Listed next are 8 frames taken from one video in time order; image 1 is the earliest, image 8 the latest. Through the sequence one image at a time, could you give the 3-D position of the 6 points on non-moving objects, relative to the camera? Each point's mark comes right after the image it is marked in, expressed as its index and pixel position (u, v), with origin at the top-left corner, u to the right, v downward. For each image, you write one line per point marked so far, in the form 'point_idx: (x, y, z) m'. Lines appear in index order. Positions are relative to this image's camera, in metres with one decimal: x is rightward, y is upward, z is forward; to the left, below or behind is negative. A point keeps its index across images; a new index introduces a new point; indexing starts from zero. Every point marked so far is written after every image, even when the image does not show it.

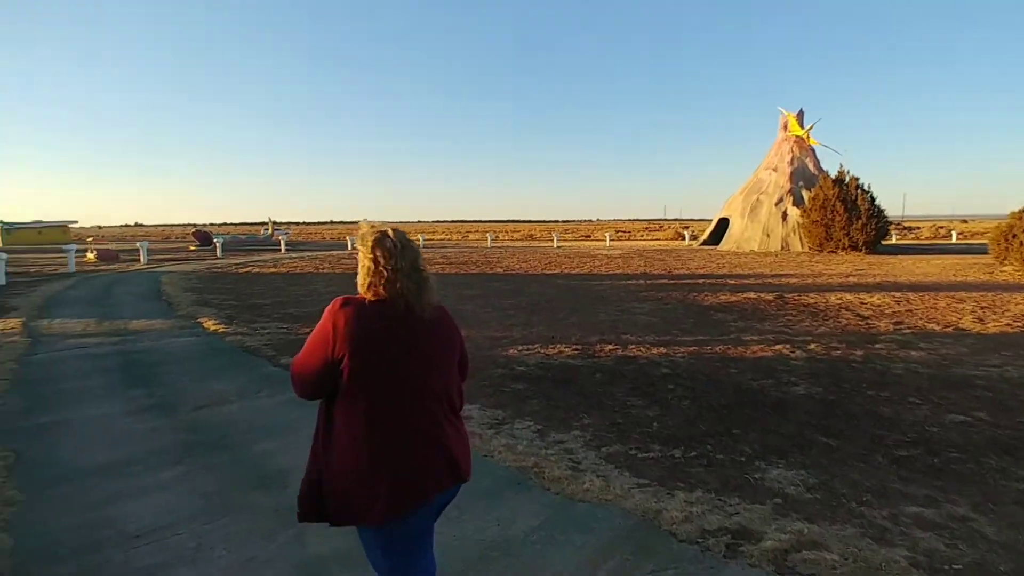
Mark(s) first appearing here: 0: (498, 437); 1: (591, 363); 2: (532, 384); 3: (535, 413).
0: (-0.1, -1.3, +5.1) m
1: (+1.1, -1.1, +8.2) m
2: (+0.2, -1.2, +7.1) m
3: (+0.3, -1.3, +6.0) m
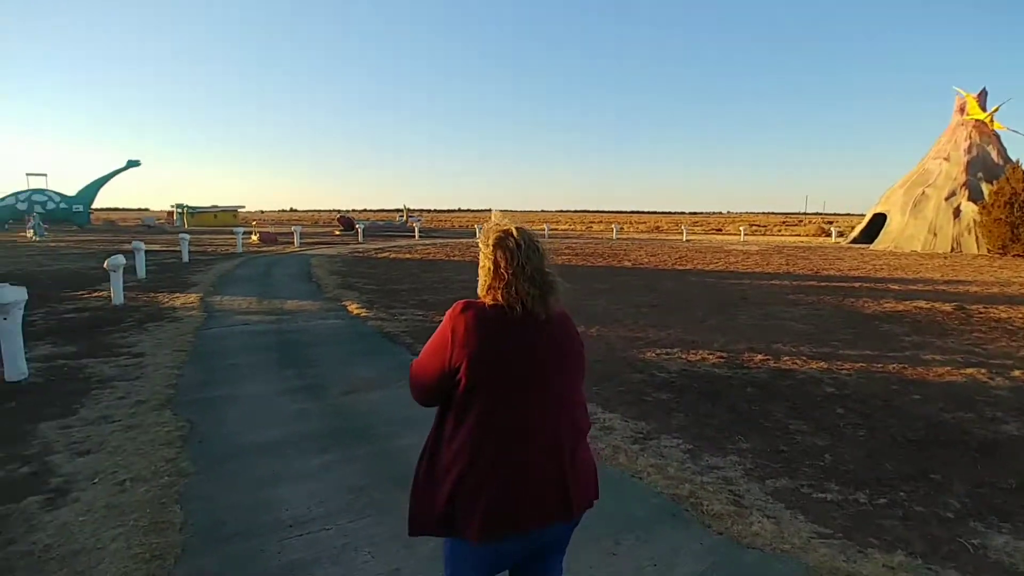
0: (+1.1, -1.4, +4.7) m
1: (+3.0, -1.1, +7.5) m
2: (+1.9, -1.2, +6.5) m
3: (+1.6, -1.3, +5.4) m
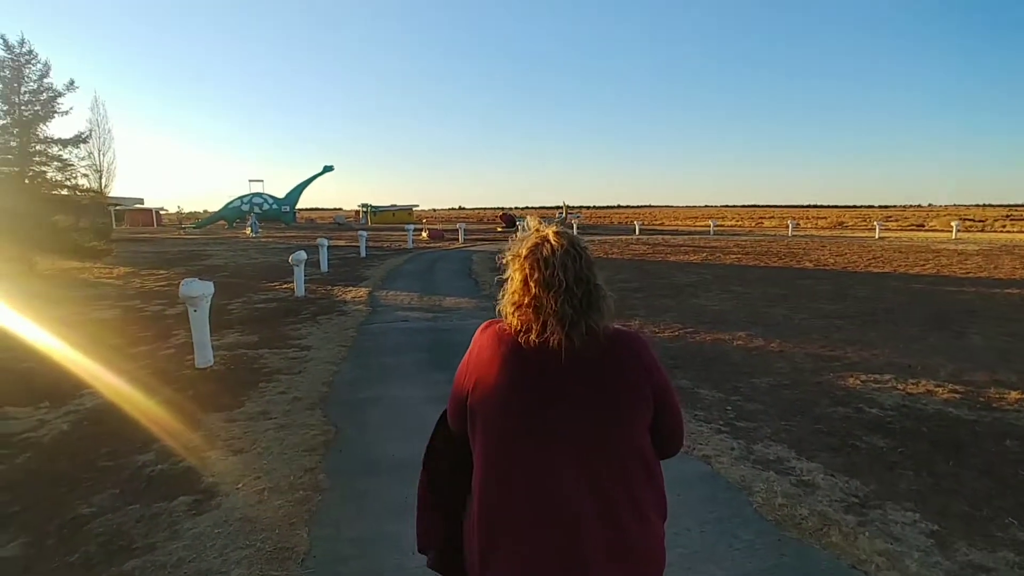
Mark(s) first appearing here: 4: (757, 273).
0: (+2.1, -1.5, +3.5) m
1: (+4.7, -1.3, +5.7) m
2: (+3.4, -1.4, +5.1) m
3: (+2.9, -1.5, +4.1) m
4: (+8.2, +0.5, +19.2) m
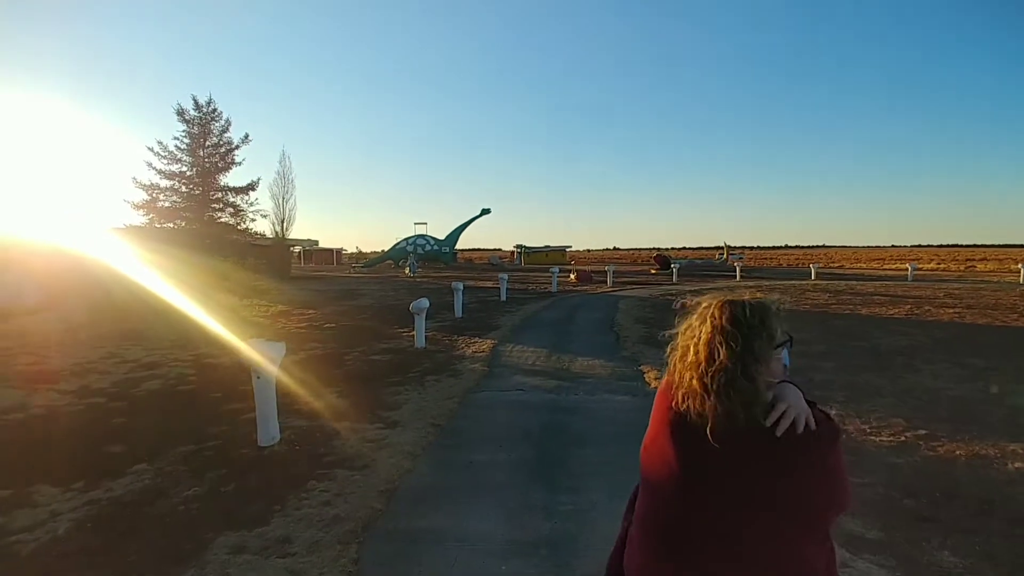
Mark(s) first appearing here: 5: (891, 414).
0: (+2.2, -2.0, +0.7) m
1: (+5.3, -2.0, +2.2) m
2: (+3.8, -2.0, +1.9) m
3: (+3.1, -2.0, +1.1) m
4: (+12.2, -1.3, +14.4) m
5: (+4.9, -1.6, +7.4) m
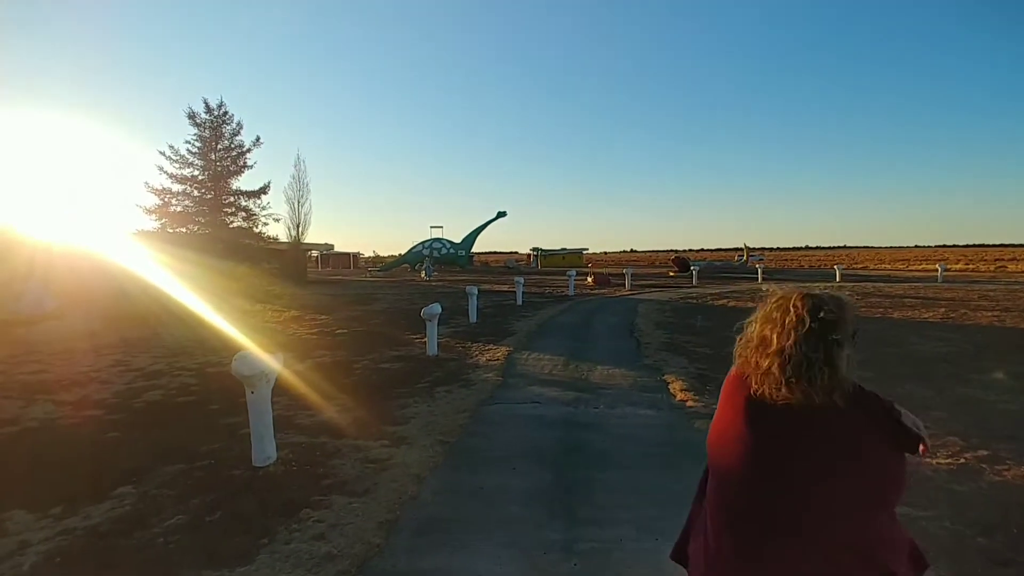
0: (+2.2, -2.0, +0.1) m
1: (+5.3, -2.0, +1.5) m
2: (+3.9, -2.0, +1.3) m
3: (+3.1, -2.0, +0.5) m
4: (+12.6, -1.3, +13.5) m
5: (+5.1, -1.7, +6.7) m
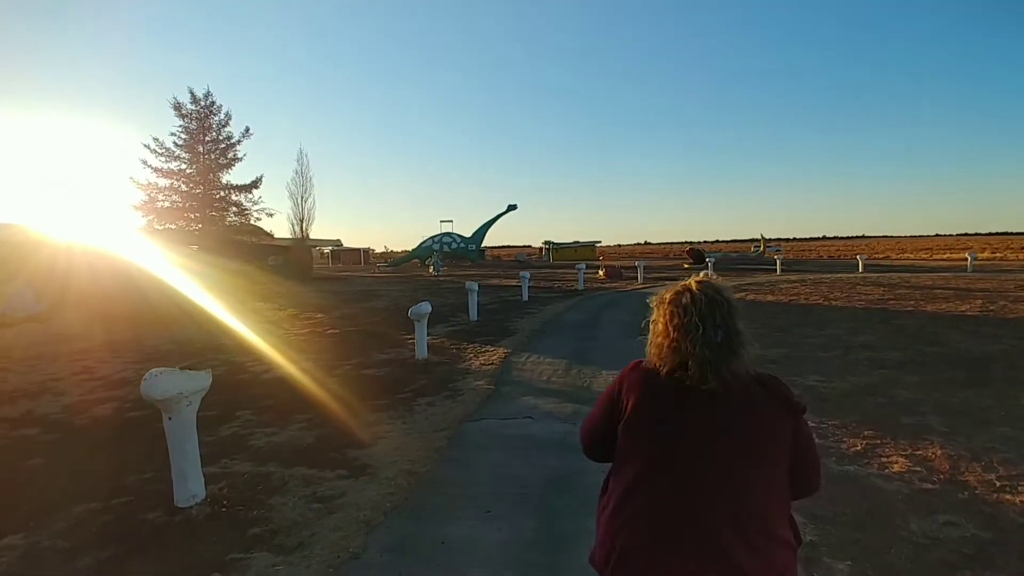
0: (+1.9, -2.0, -1.0) m
1: (+5.0, -2.0, +0.3) m
2: (+3.6, -2.0, +0.1) m
3: (+2.7, -2.1, -0.7) m
4: (+12.5, -1.1, +12.2) m
5: (+4.9, -1.6, +5.5) m
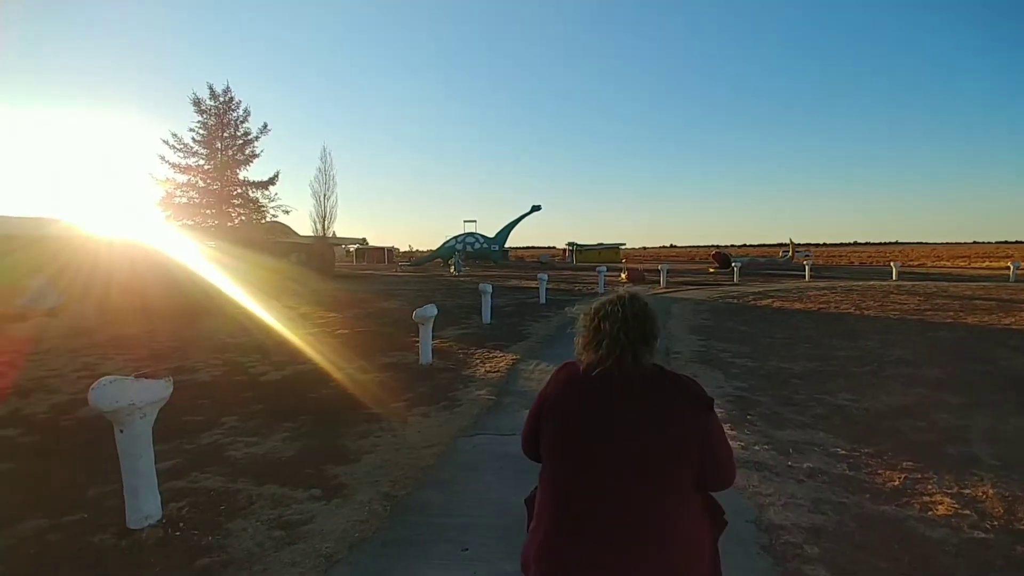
0: (+1.5, -2.1, -1.6) m
1: (+4.7, -2.1, -0.4) m
2: (+3.2, -2.1, -0.6) m
3: (+2.4, -2.2, -1.3) m
4: (+12.7, -1.4, +11.1) m
5: (+4.8, -1.8, +4.8) m
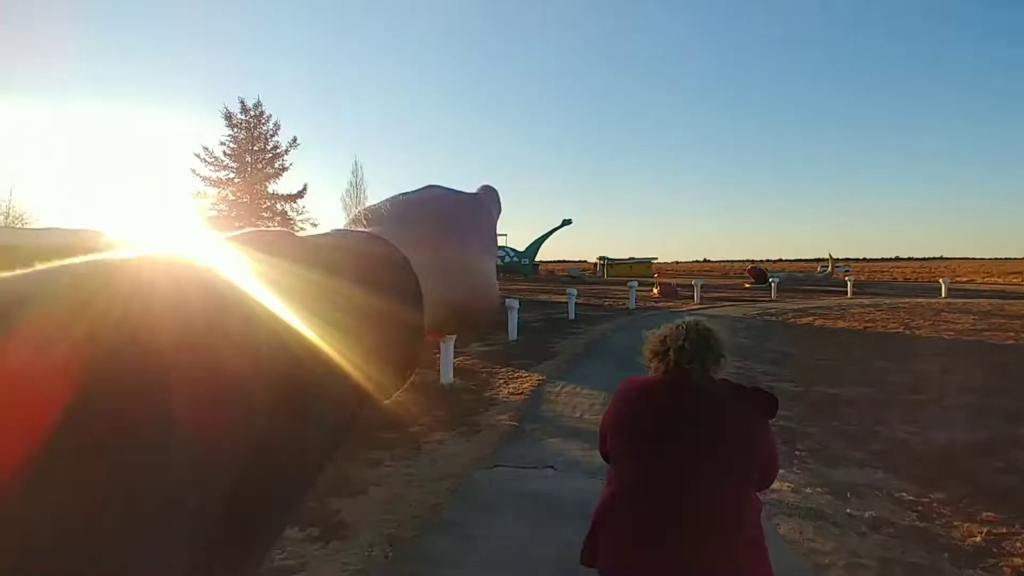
0: (+1.3, -2.1, -2.2) m
1: (+4.5, -2.2, -1.2) m
2: (+3.1, -2.2, -1.3) m
3: (+2.2, -2.2, -2.0) m
4: (+13.2, -1.8, +9.9) m
5: (+4.9, -1.9, +4.0) m
